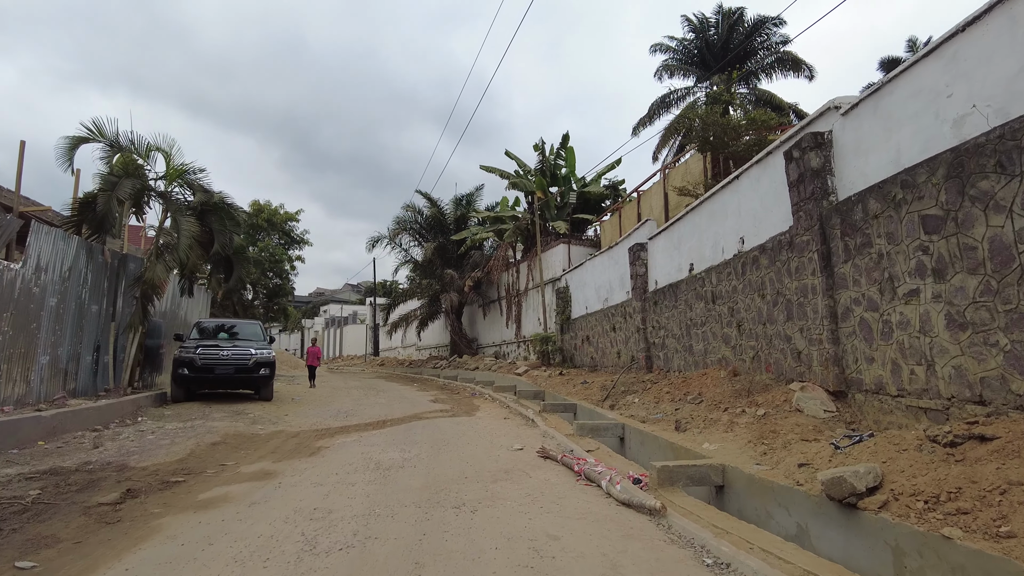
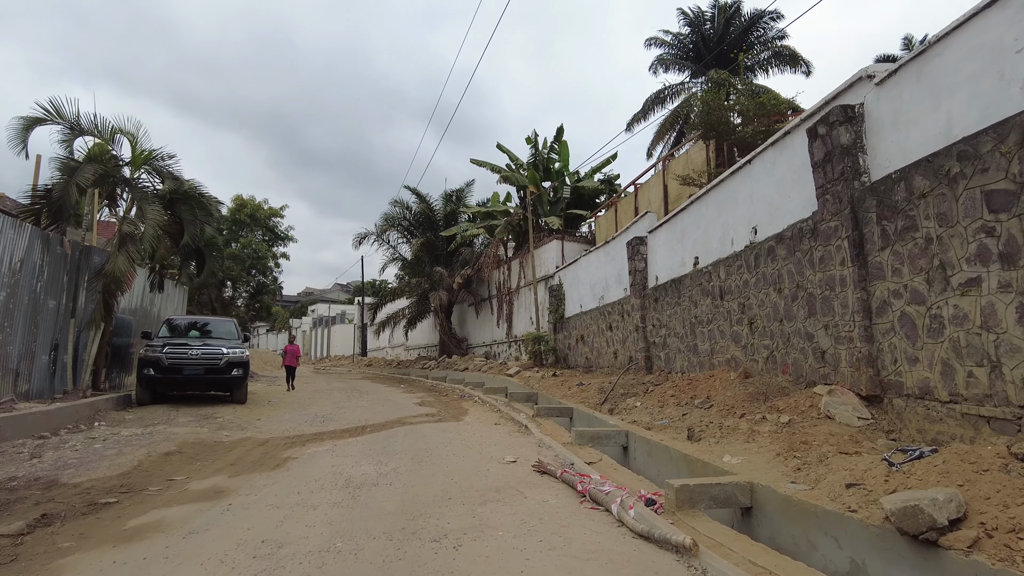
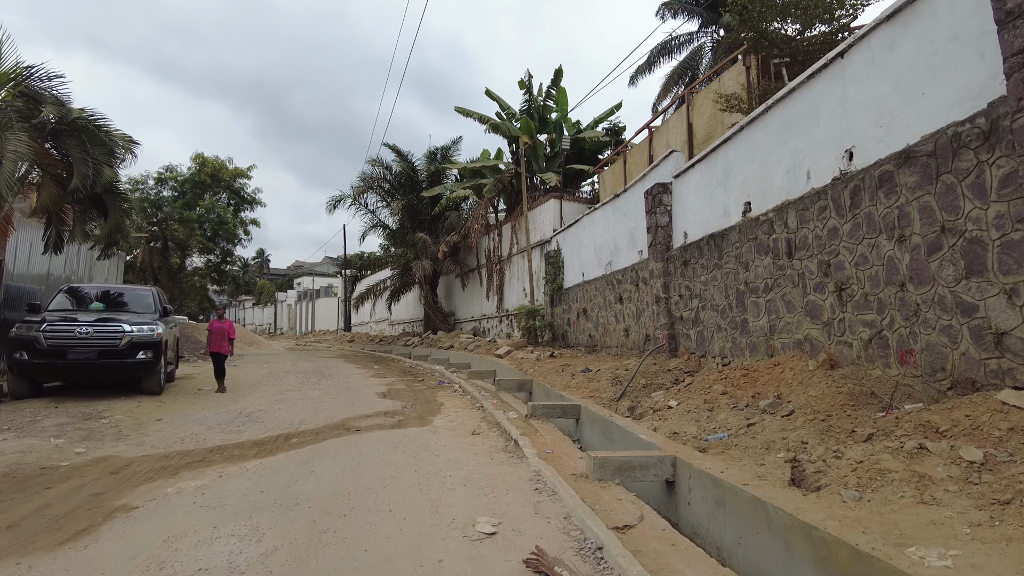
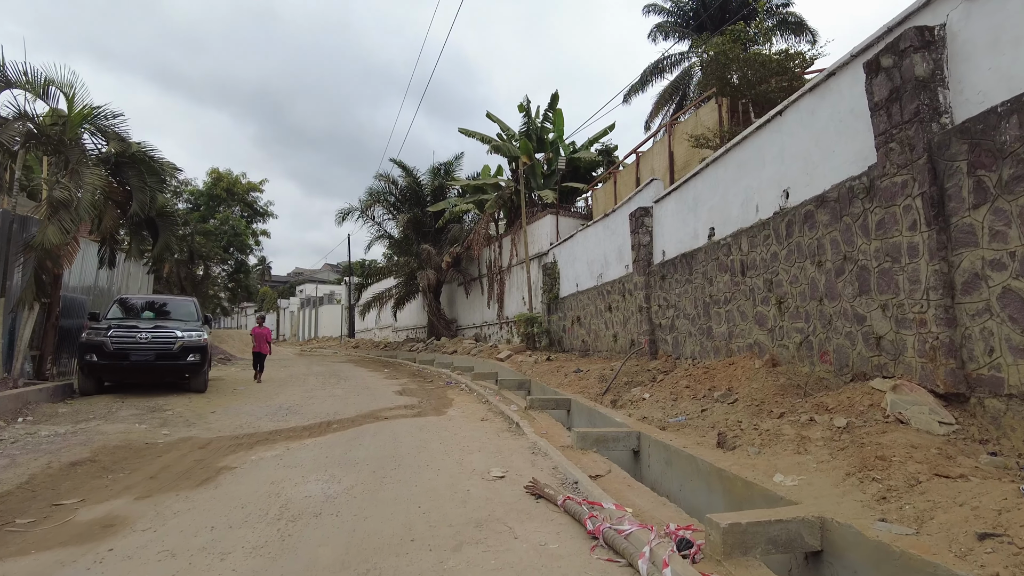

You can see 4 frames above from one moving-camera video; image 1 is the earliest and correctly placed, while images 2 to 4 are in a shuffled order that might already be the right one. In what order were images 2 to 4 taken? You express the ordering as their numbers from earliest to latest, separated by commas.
2, 4, 3
